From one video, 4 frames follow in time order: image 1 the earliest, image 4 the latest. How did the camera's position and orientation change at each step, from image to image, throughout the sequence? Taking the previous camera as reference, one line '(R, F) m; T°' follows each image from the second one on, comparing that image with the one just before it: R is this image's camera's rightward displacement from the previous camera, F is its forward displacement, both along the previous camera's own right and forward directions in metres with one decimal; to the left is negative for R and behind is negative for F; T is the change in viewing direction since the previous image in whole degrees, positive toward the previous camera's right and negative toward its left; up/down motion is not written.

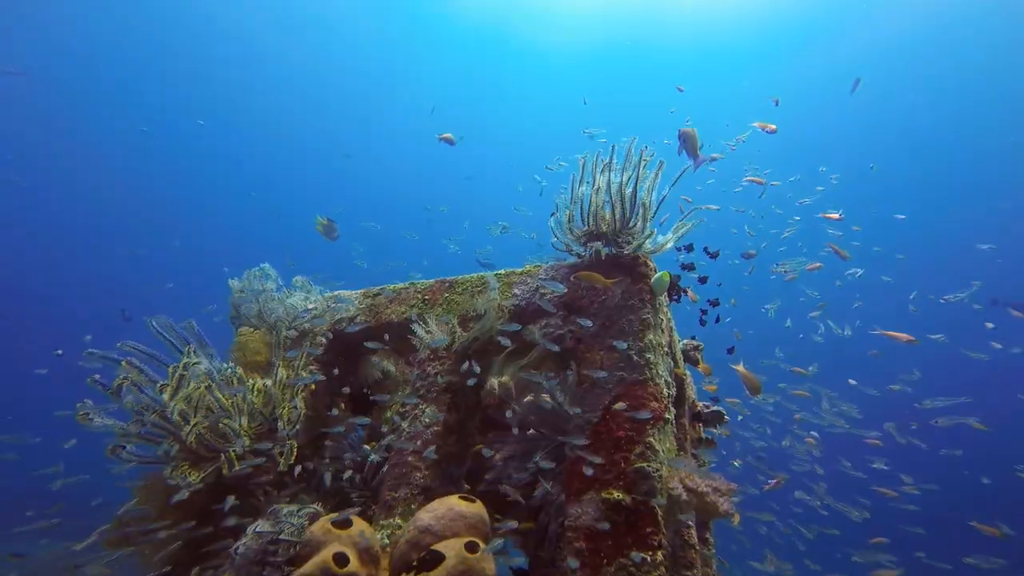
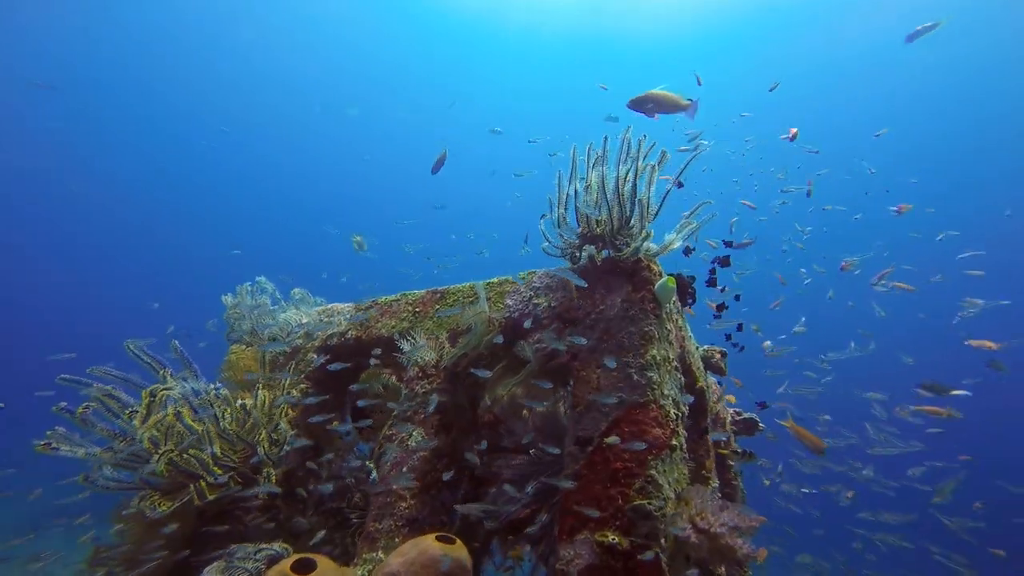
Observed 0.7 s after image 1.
(+0.4, +0.4) m; -4°
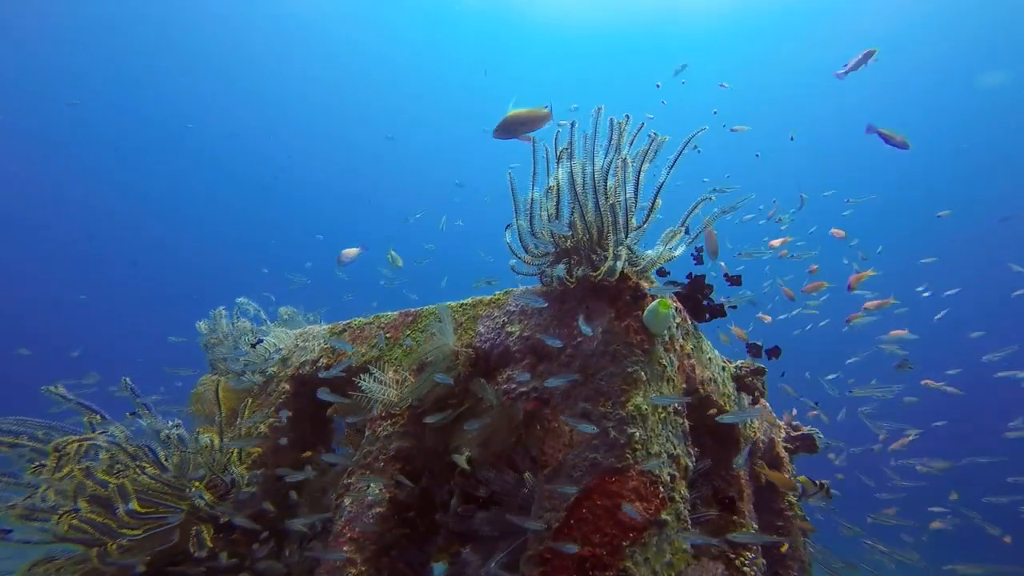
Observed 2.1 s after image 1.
(+0.7, +0.8) m; -7°
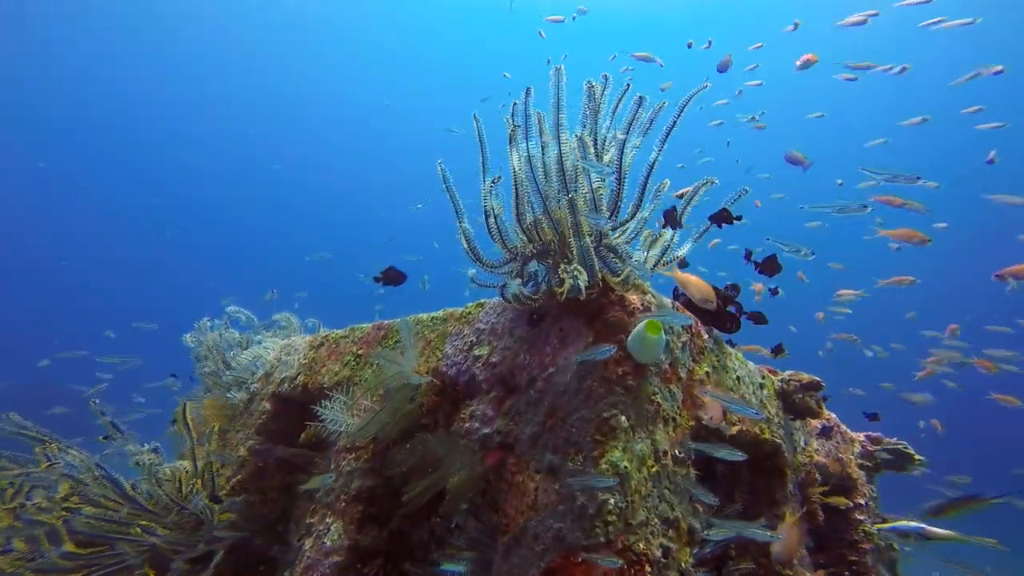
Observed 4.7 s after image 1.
(+0.6, +0.7) m; -7°
